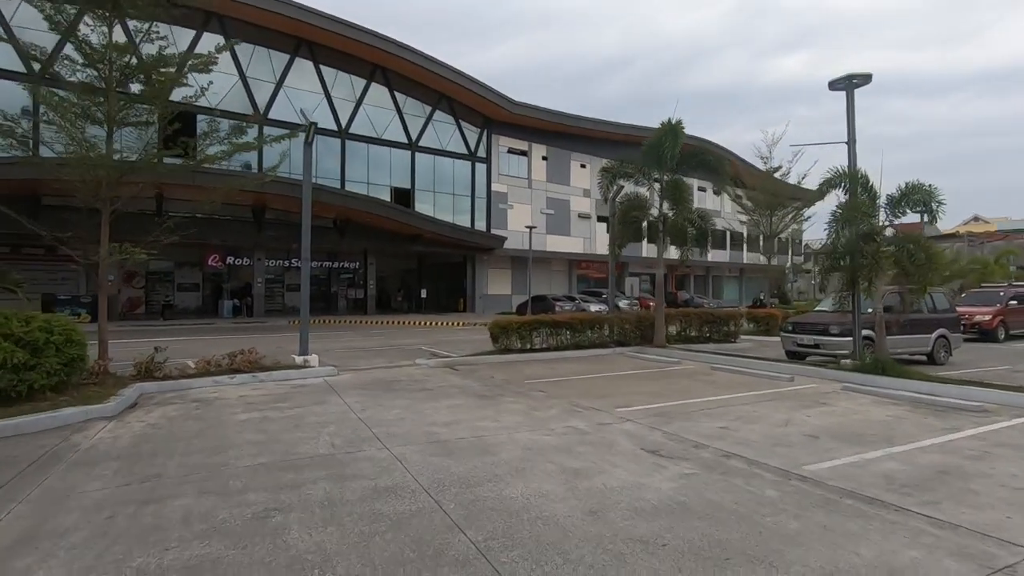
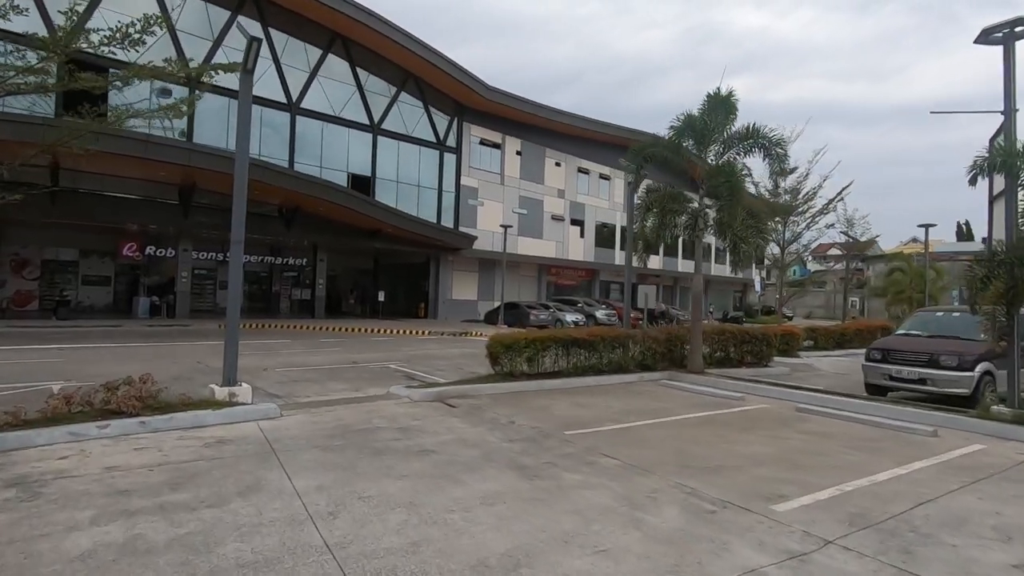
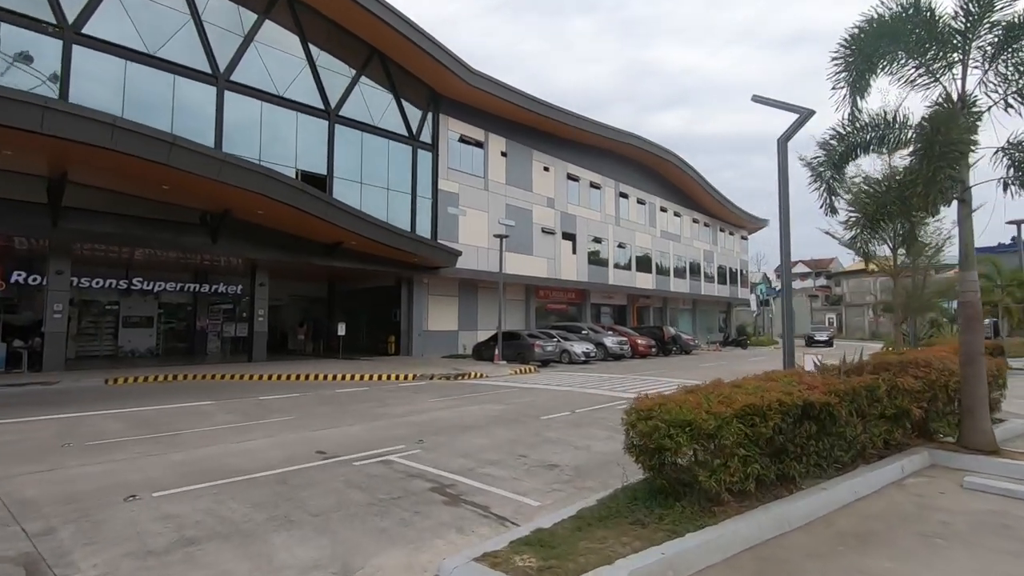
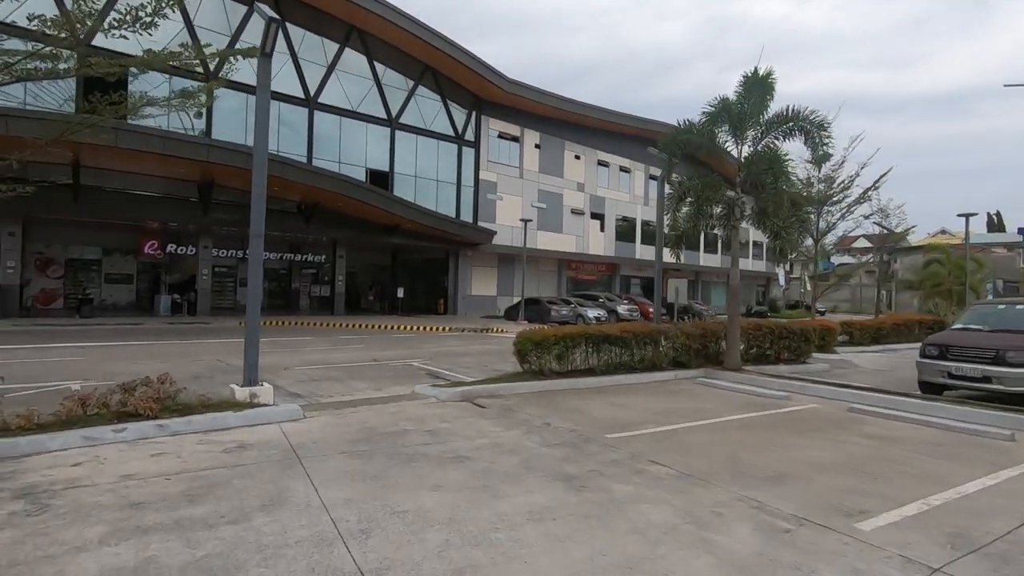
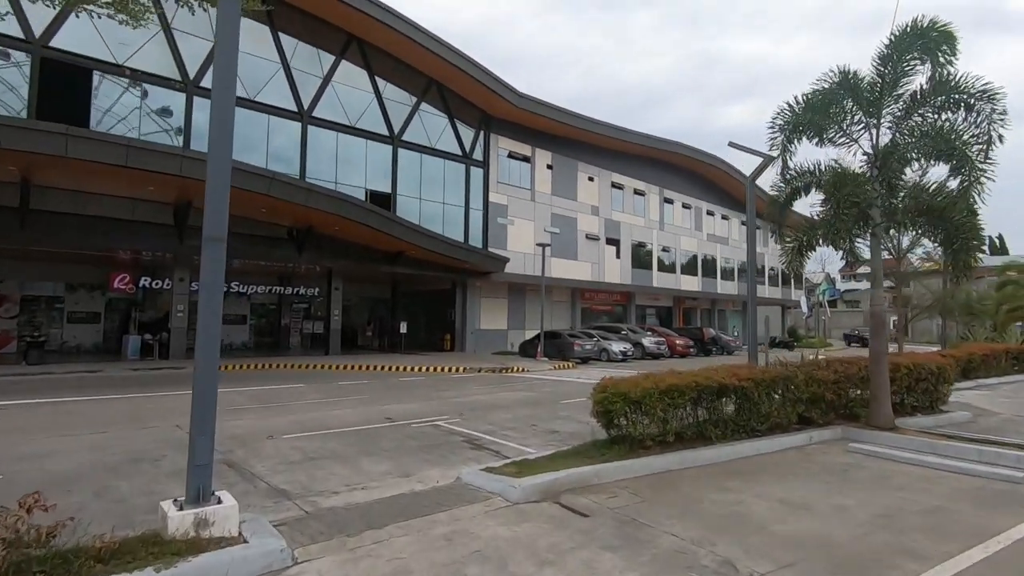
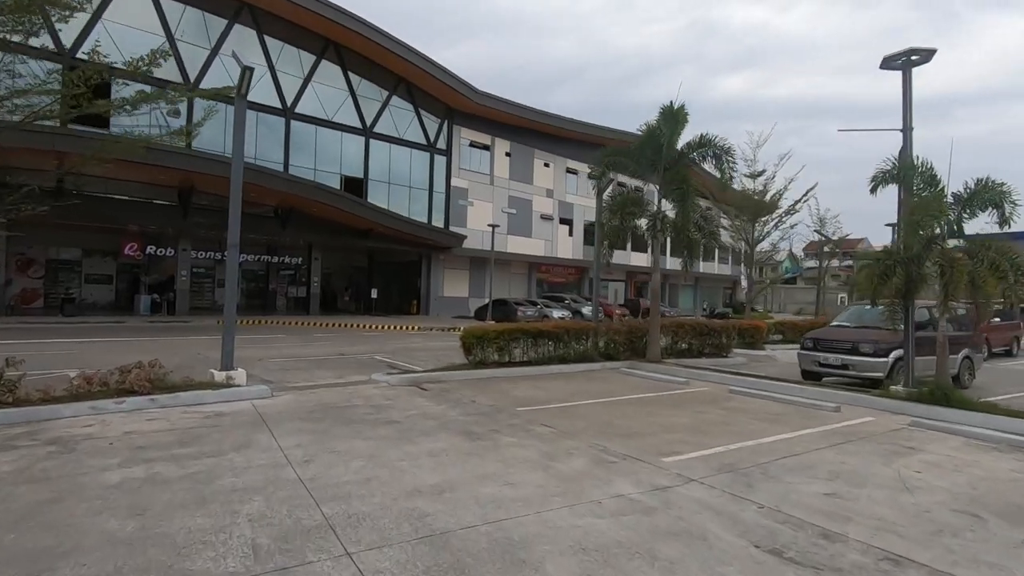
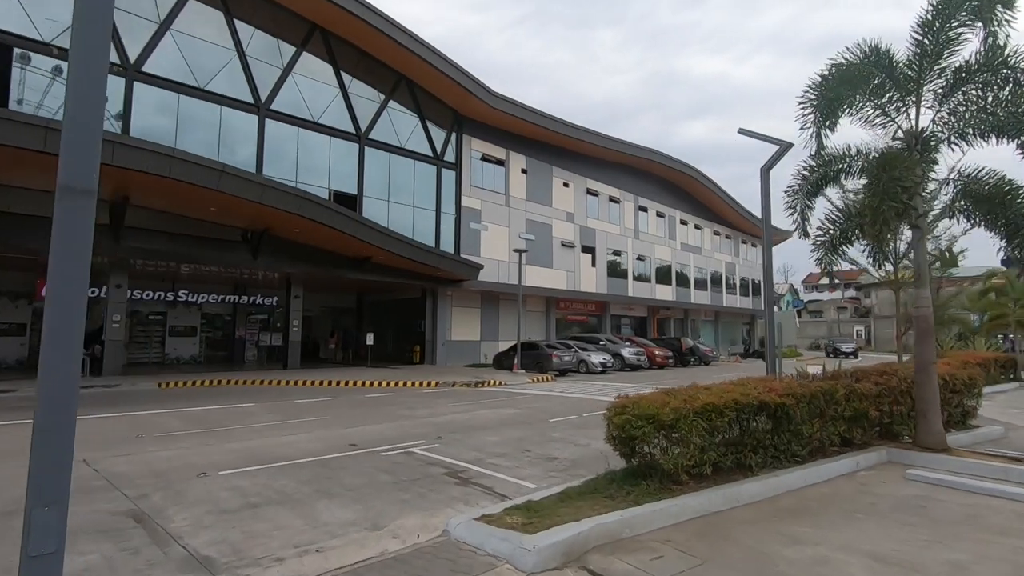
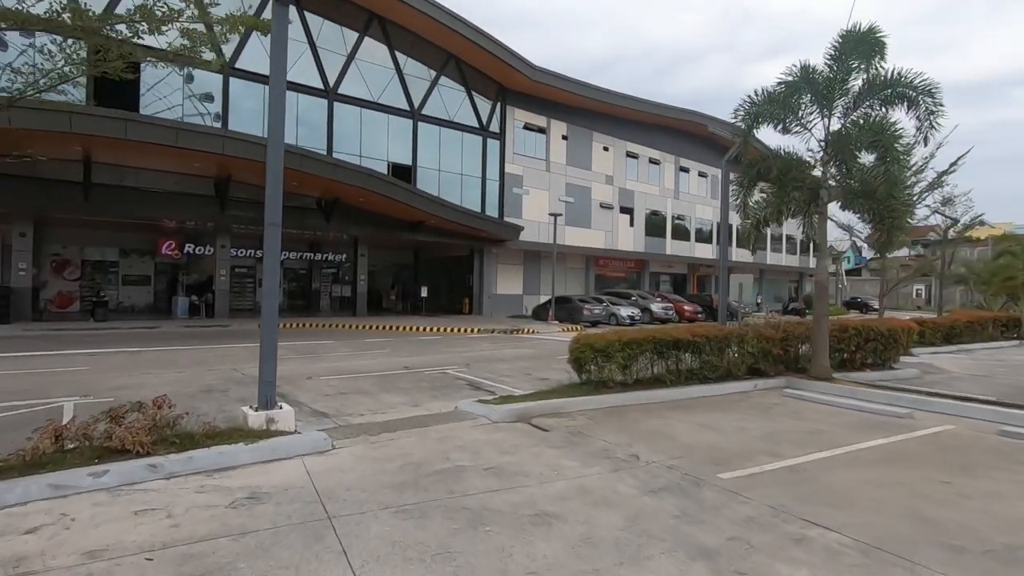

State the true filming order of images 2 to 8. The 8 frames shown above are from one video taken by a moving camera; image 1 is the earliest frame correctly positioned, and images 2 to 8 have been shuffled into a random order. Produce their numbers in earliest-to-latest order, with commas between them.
6, 2, 4, 8, 5, 7, 3
